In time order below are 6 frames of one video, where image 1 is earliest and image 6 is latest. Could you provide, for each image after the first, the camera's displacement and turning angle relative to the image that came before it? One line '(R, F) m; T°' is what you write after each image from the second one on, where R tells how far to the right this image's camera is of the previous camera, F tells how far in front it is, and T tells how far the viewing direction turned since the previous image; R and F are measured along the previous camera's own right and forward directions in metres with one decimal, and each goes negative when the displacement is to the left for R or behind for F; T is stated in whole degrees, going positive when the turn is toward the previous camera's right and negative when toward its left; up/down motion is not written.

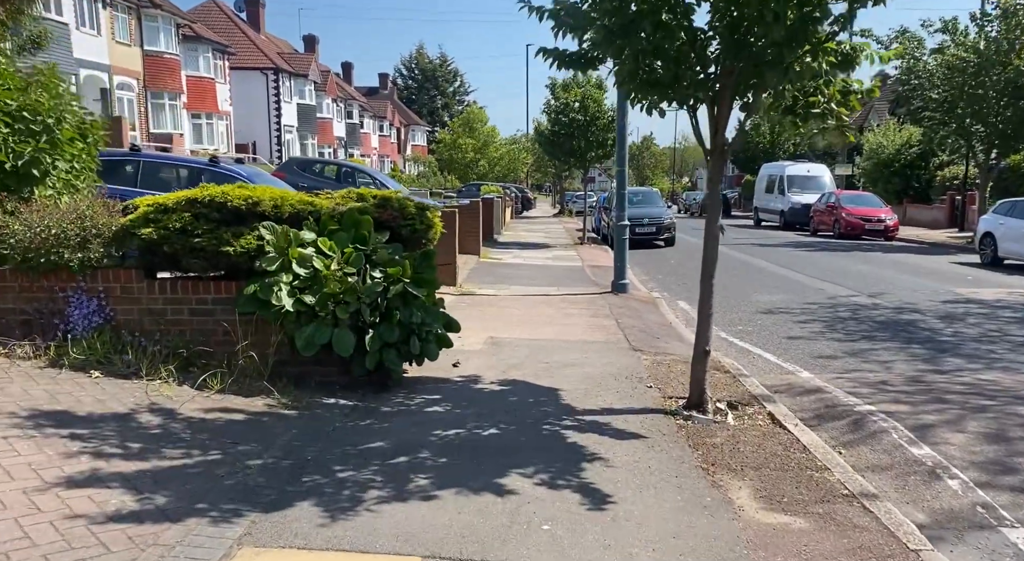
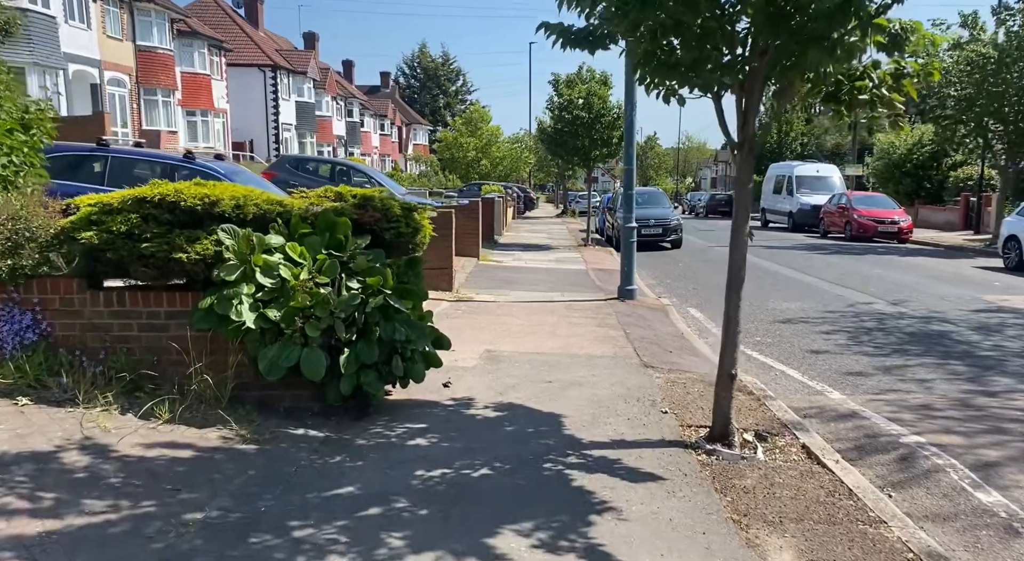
(0.0, +0.8) m; 0°
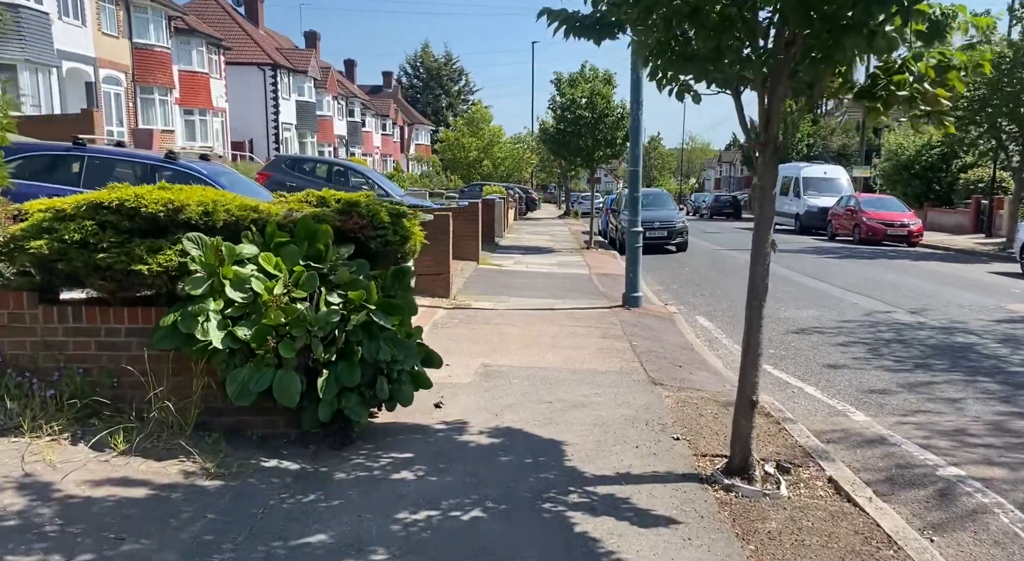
(0.0, +0.5) m; 0°
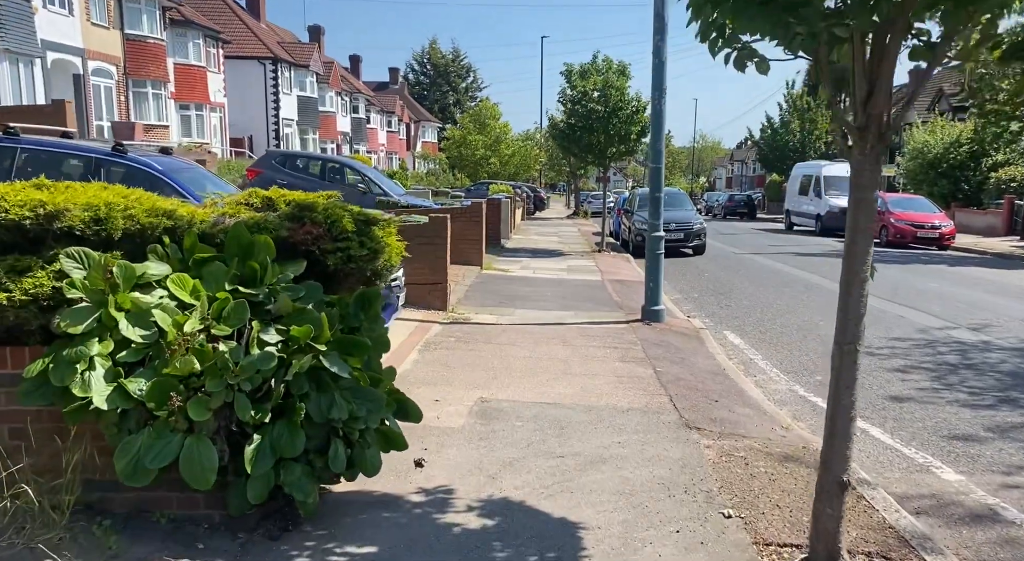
(0.0, +1.3) m; -1°
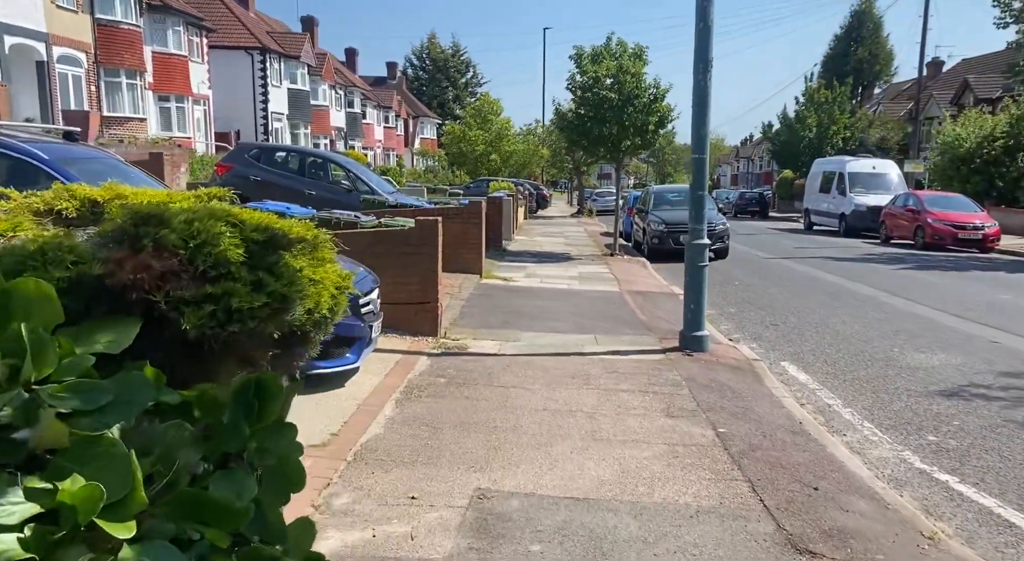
(-0.1, +2.0) m; 0°
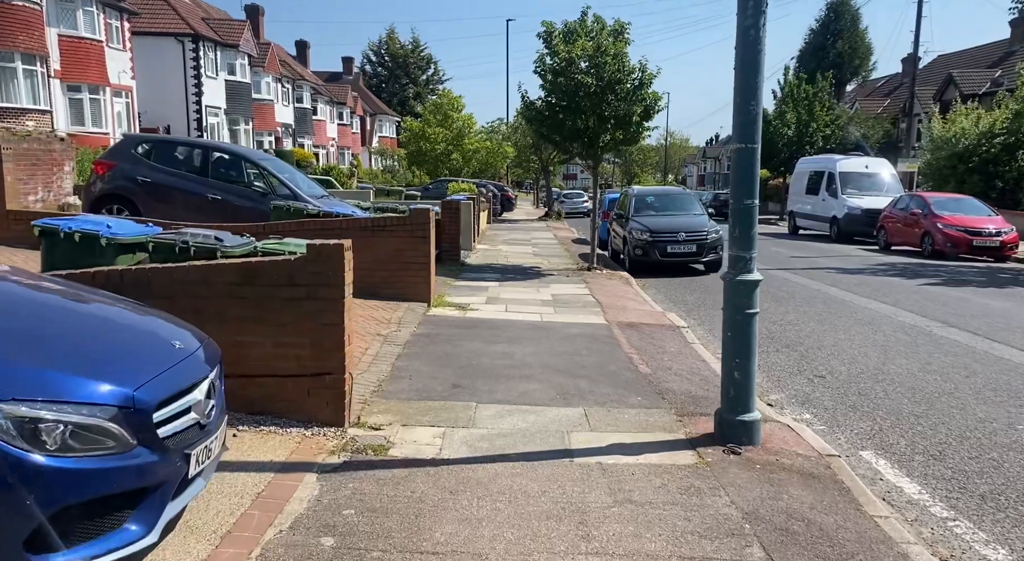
(+0.1, +2.9) m; +2°
